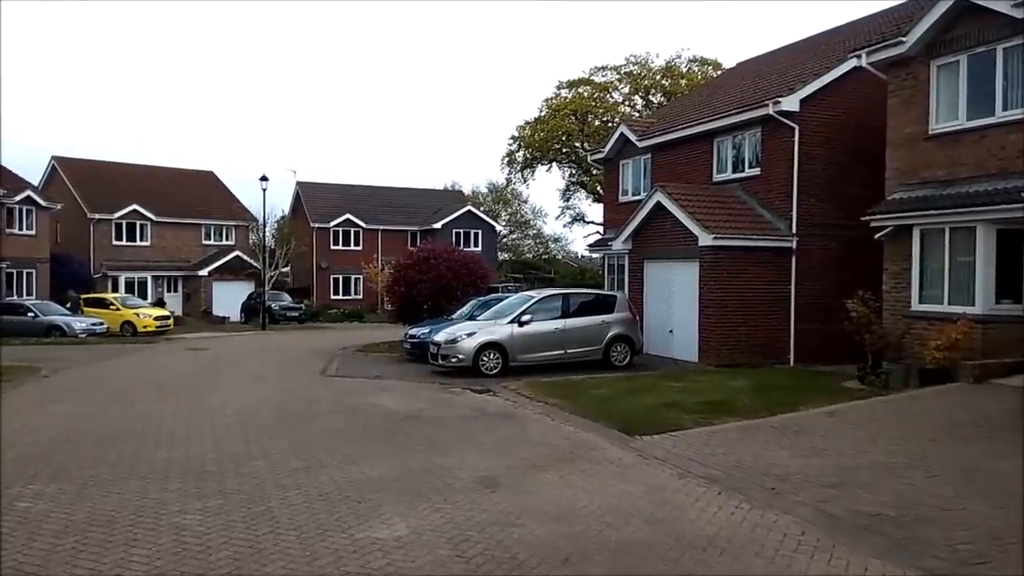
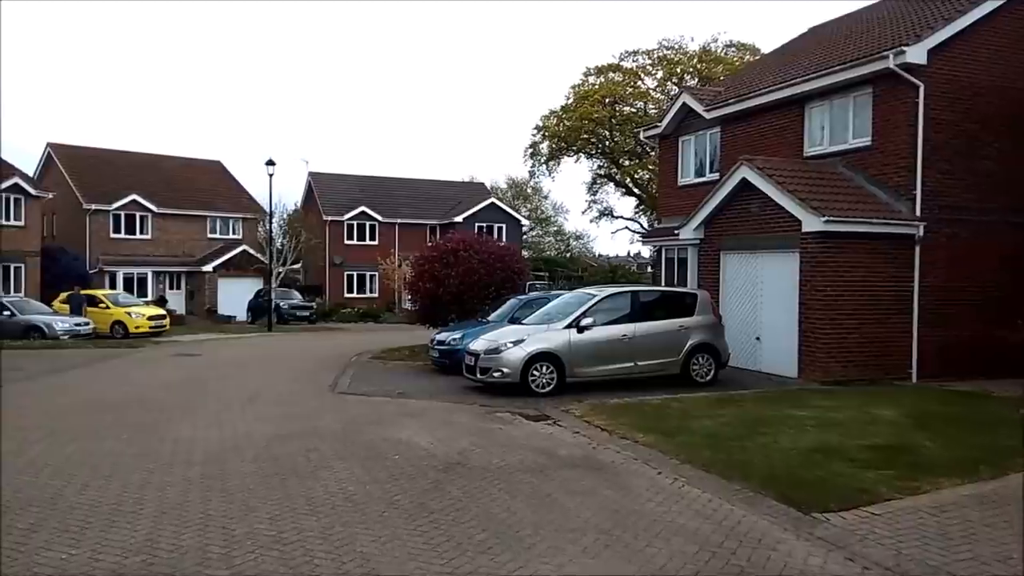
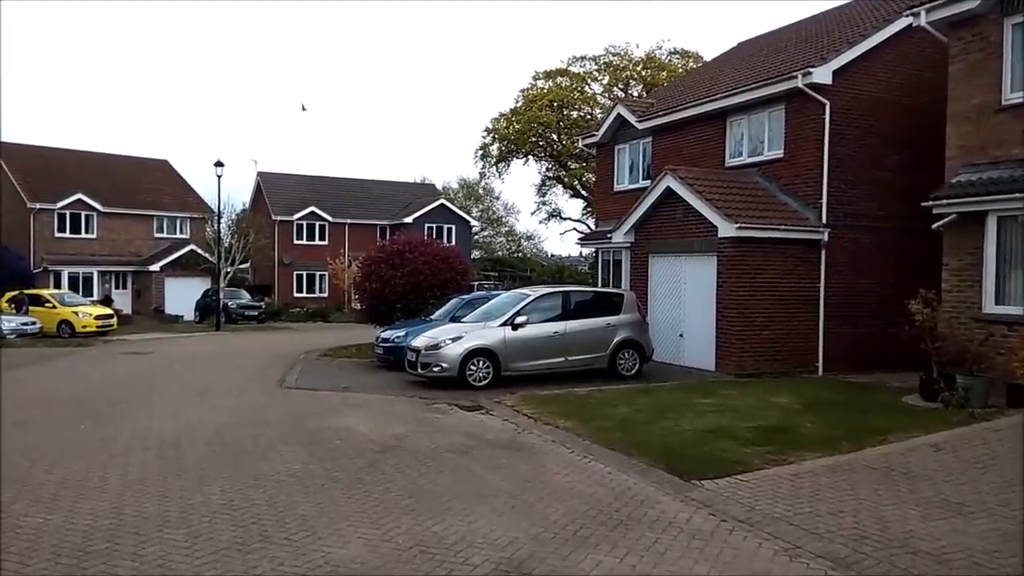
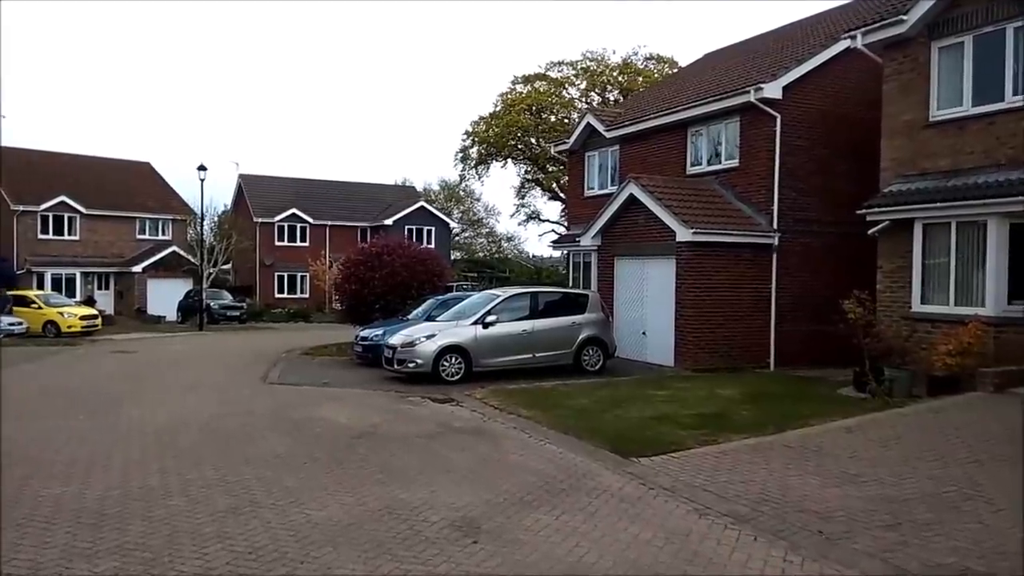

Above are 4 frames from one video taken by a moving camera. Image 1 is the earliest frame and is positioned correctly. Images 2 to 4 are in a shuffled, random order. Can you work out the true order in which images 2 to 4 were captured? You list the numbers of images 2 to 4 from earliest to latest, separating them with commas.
4, 3, 2
